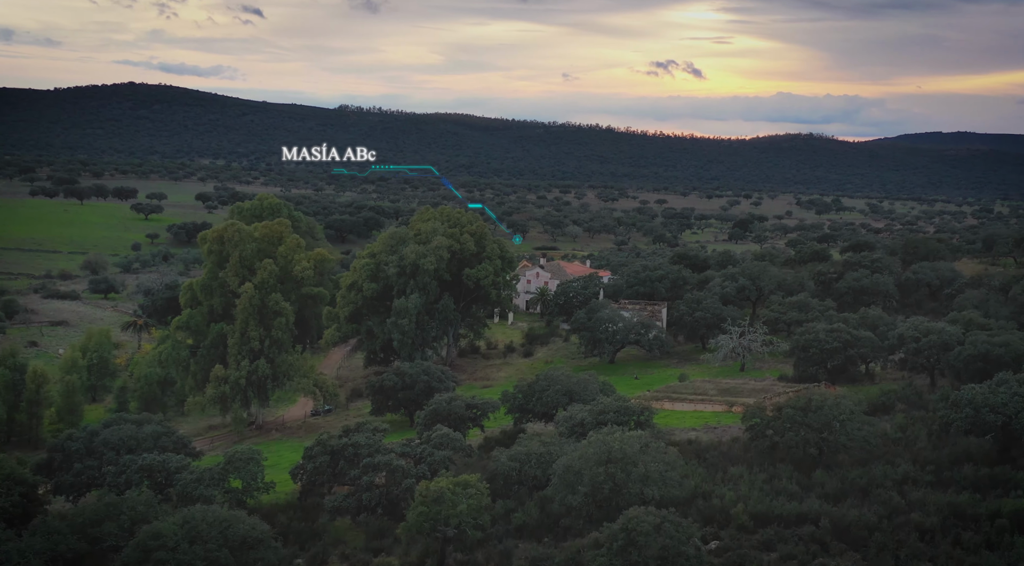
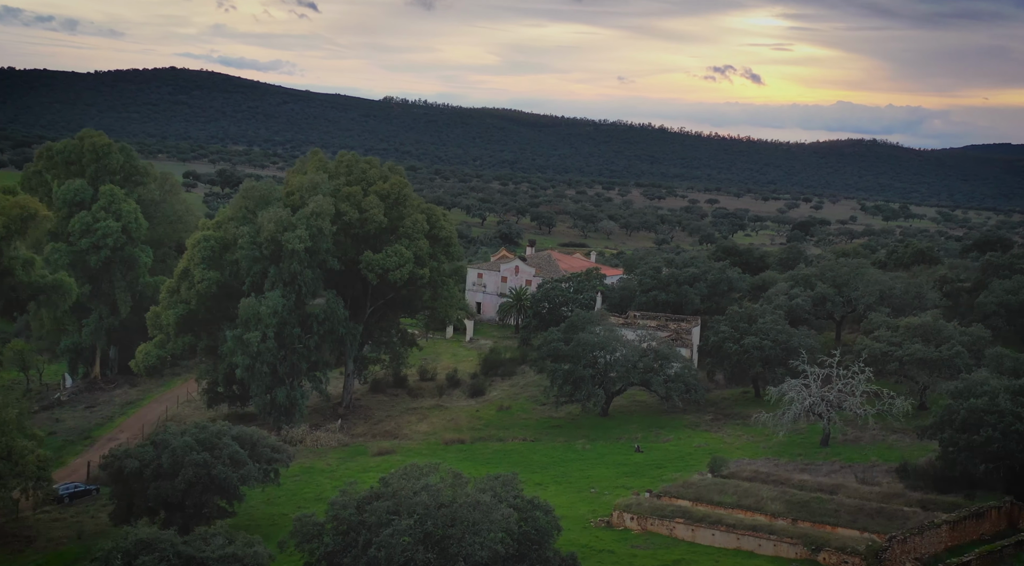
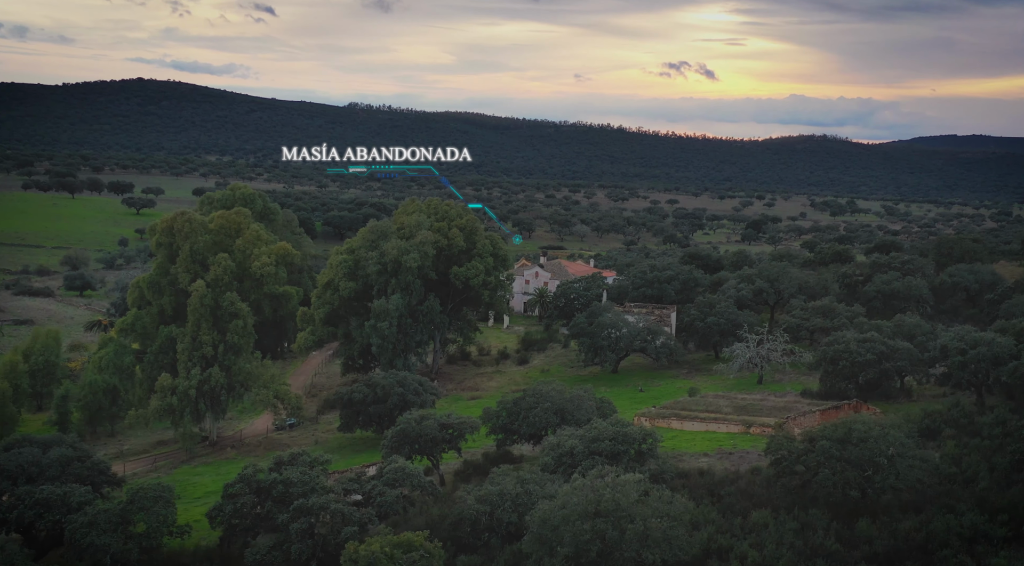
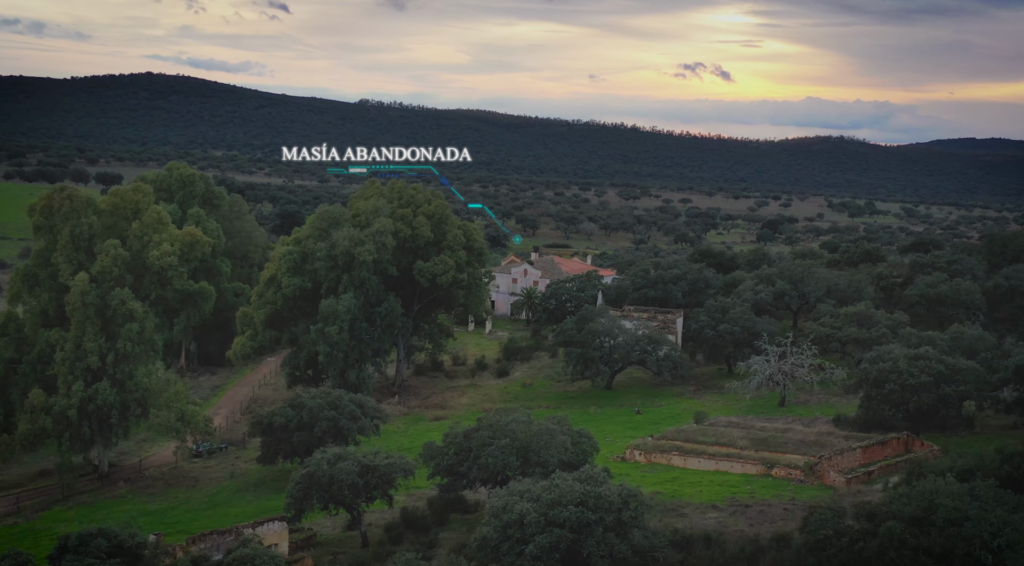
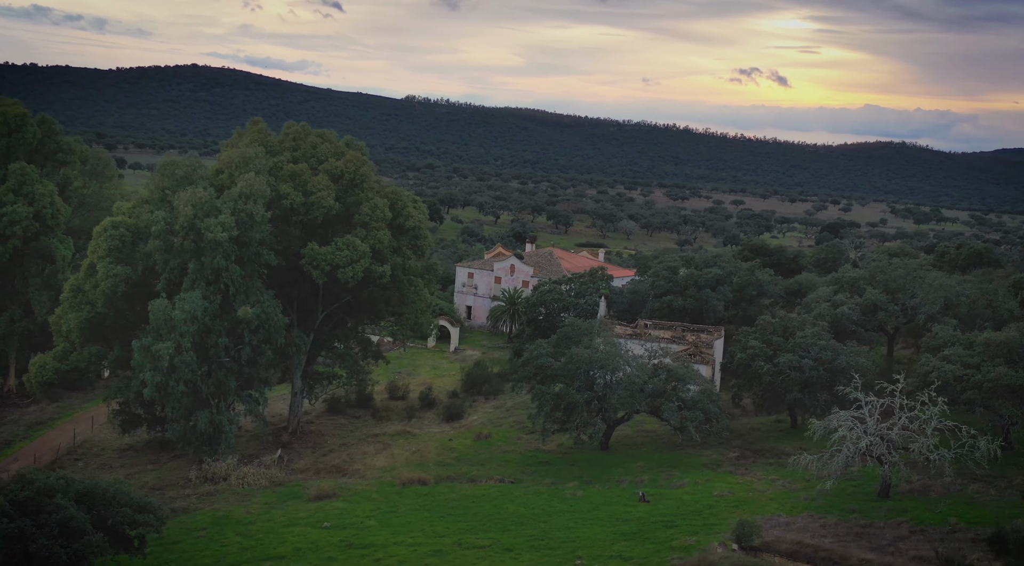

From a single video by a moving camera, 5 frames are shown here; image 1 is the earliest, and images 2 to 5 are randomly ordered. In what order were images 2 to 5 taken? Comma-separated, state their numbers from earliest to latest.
3, 4, 2, 5
